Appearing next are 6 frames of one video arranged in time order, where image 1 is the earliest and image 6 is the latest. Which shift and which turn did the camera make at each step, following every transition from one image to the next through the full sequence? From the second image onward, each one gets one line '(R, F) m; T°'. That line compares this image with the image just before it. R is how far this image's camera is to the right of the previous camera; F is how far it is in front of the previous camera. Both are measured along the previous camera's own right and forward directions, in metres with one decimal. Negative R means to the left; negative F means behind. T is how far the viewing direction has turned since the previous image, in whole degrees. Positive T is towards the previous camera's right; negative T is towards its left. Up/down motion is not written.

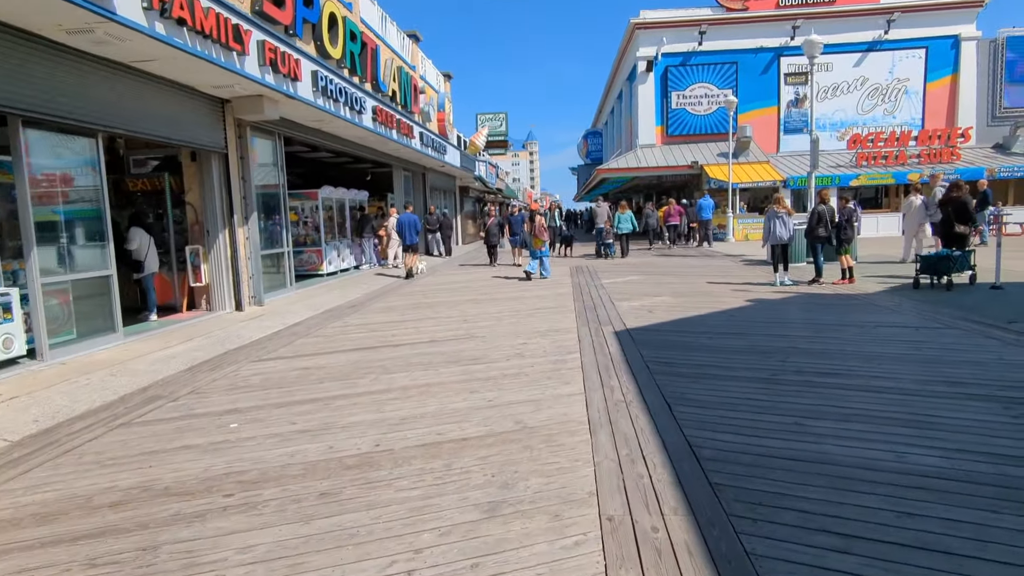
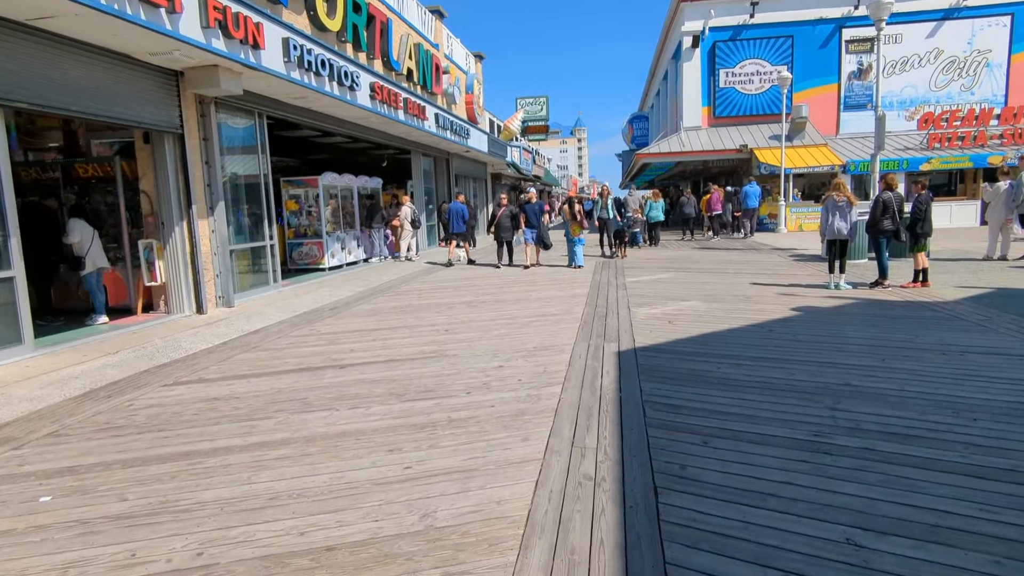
(+0.7, +1.4) m; -4°
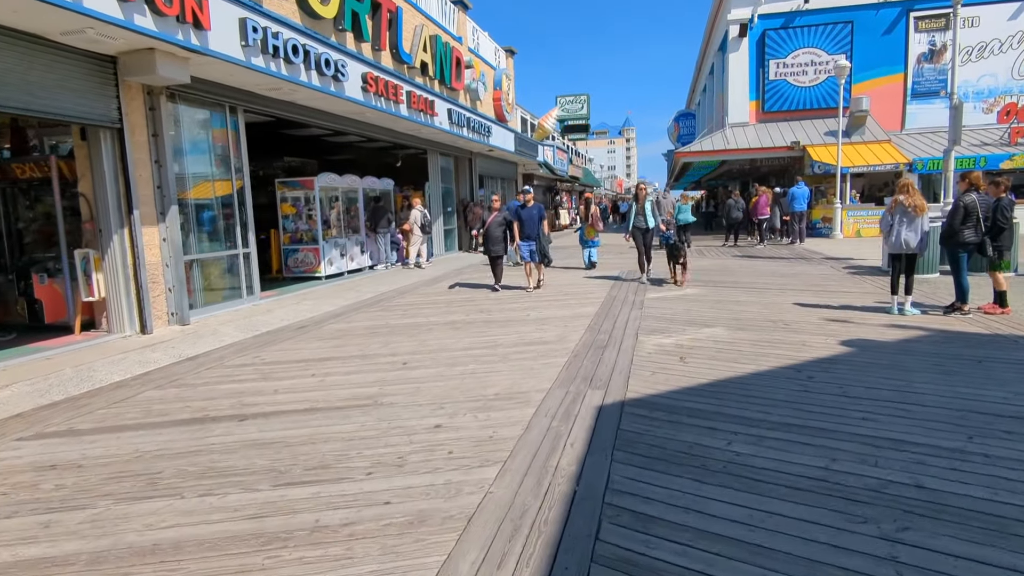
(+0.7, +1.4) m; -4°
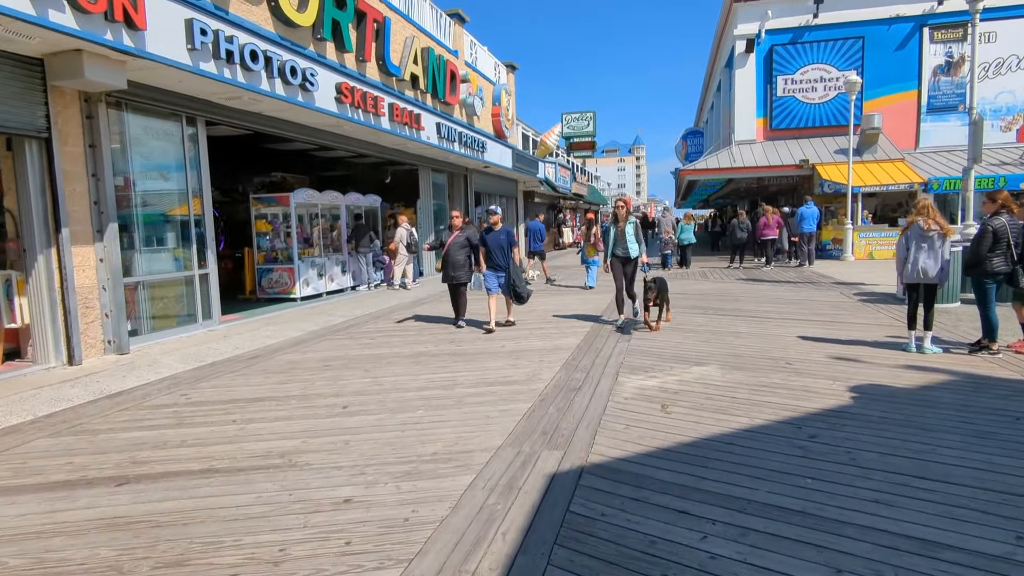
(+0.4, +0.8) m; -1°
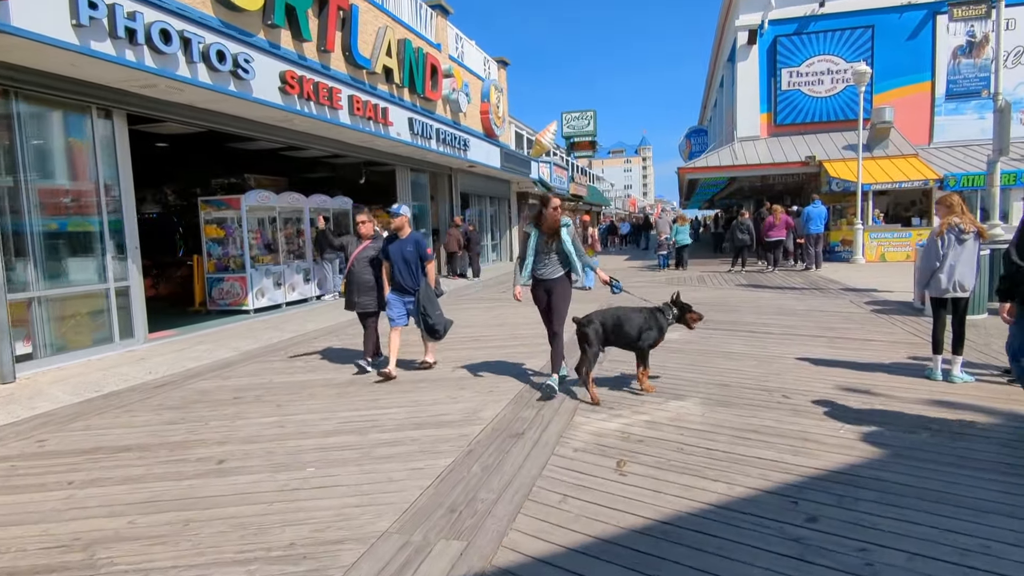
(+0.6, +1.1) m; -1°
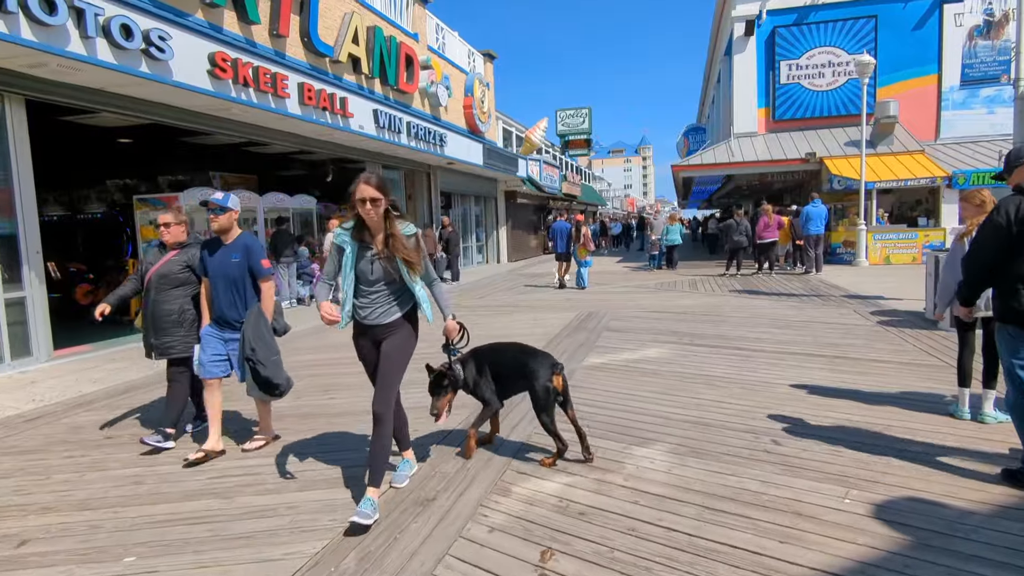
(+0.5, +1.0) m; 0°
